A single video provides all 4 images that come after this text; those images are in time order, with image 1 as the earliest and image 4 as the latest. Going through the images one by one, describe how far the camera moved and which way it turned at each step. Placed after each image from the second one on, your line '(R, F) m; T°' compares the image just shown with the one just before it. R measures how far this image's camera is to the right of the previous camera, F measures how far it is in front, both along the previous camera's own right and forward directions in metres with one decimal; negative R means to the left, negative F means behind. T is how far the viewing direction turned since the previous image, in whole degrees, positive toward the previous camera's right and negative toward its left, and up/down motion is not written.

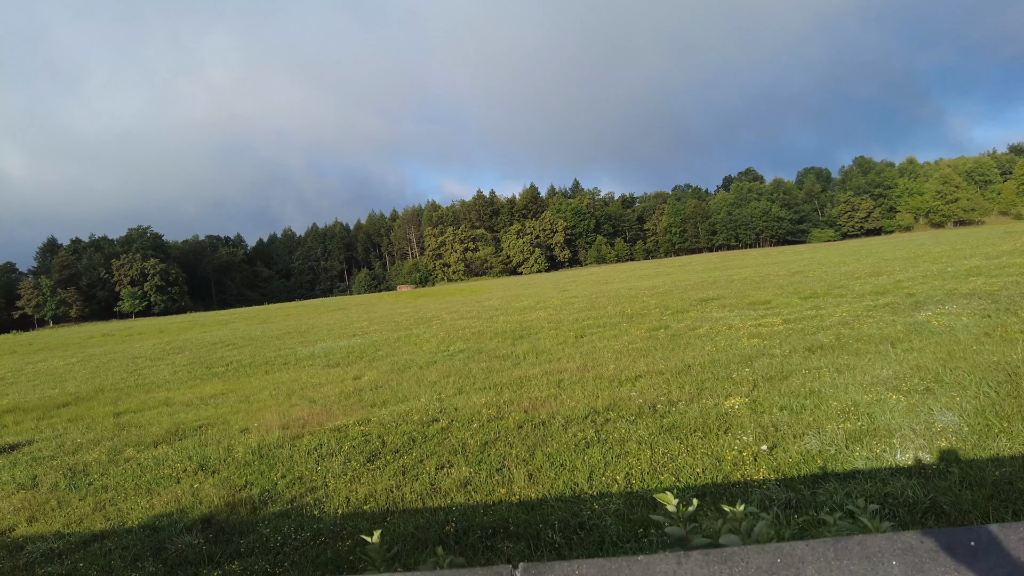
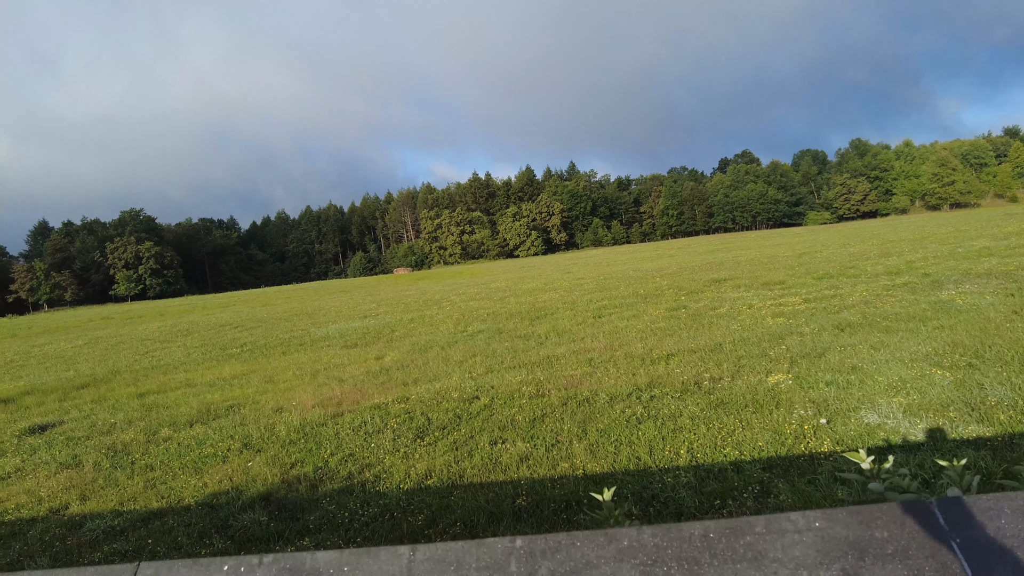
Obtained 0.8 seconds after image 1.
(-0.5, 0.0) m; +1°
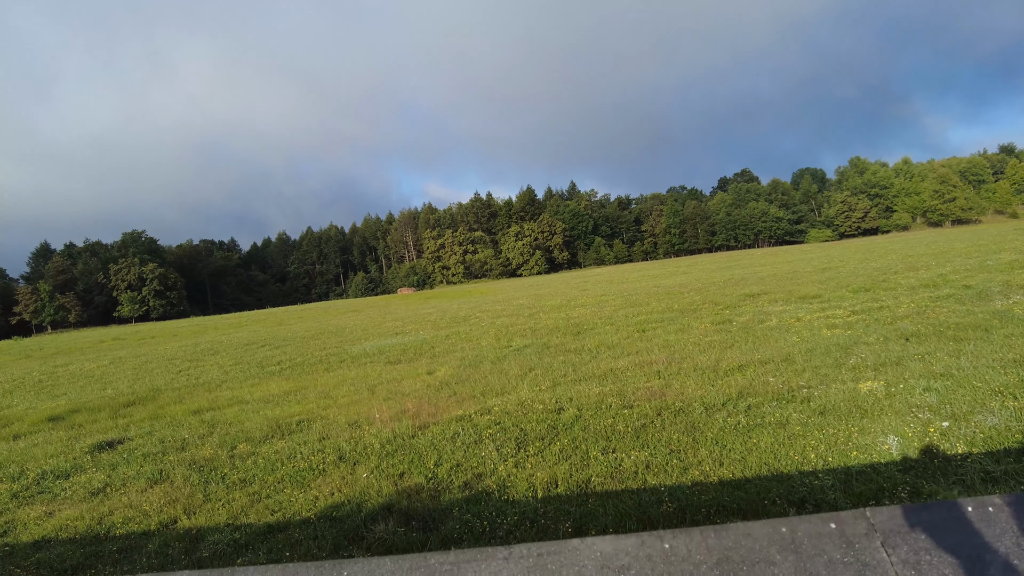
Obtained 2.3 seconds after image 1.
(-1.0, 0.0) m; +1°
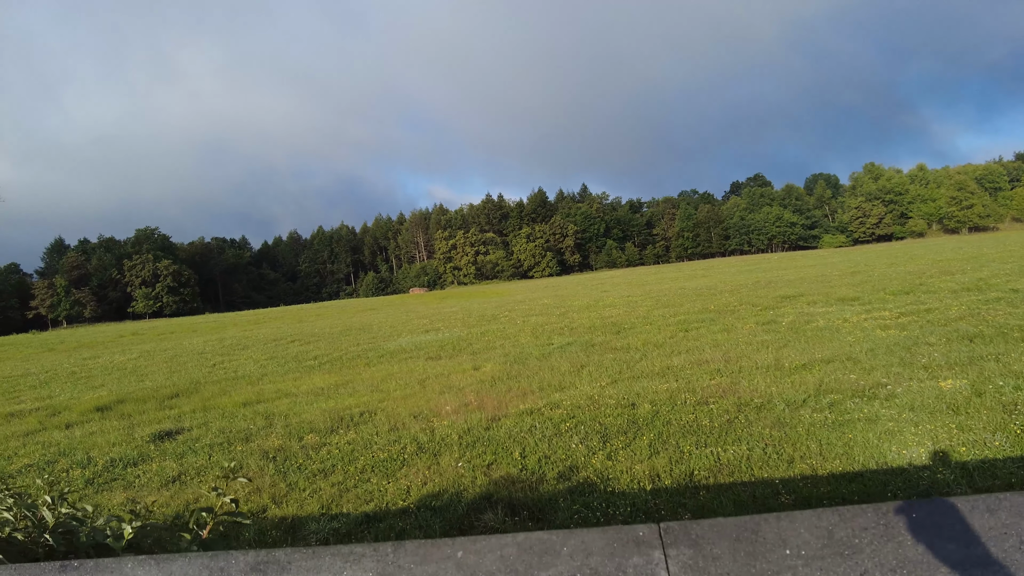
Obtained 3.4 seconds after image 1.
(-0.8, +0.1) m; 0°
